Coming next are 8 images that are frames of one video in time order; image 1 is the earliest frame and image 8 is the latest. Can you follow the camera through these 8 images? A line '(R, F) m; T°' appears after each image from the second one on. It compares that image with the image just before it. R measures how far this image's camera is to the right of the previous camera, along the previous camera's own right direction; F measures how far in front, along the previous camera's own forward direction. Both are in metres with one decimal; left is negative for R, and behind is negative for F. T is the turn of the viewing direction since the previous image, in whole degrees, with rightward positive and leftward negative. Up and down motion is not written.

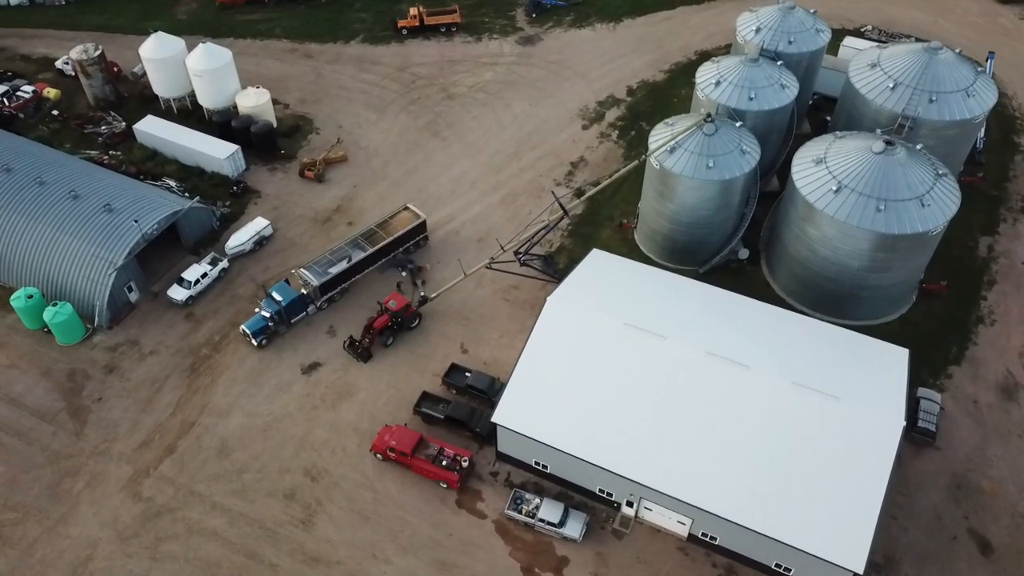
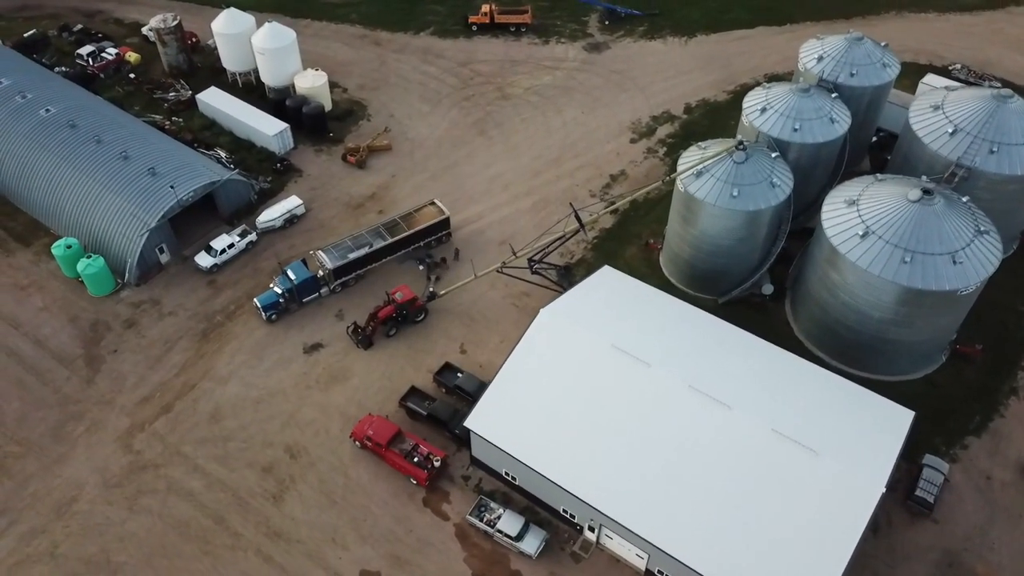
(+3.5, +0.4) m; -7°
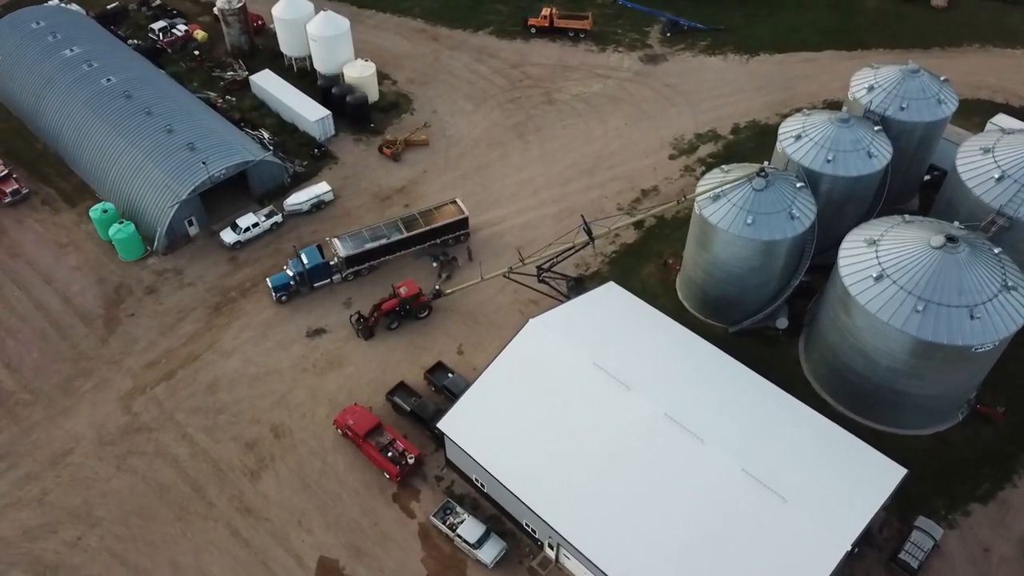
(+3.3, +0.4) m; -6°
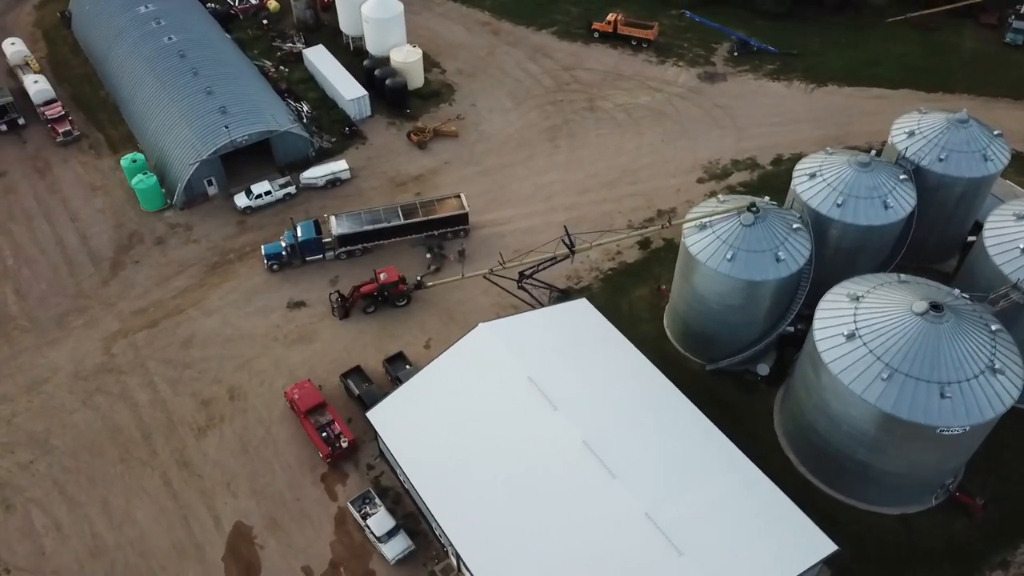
(+5.5, +0.9) m; -8°
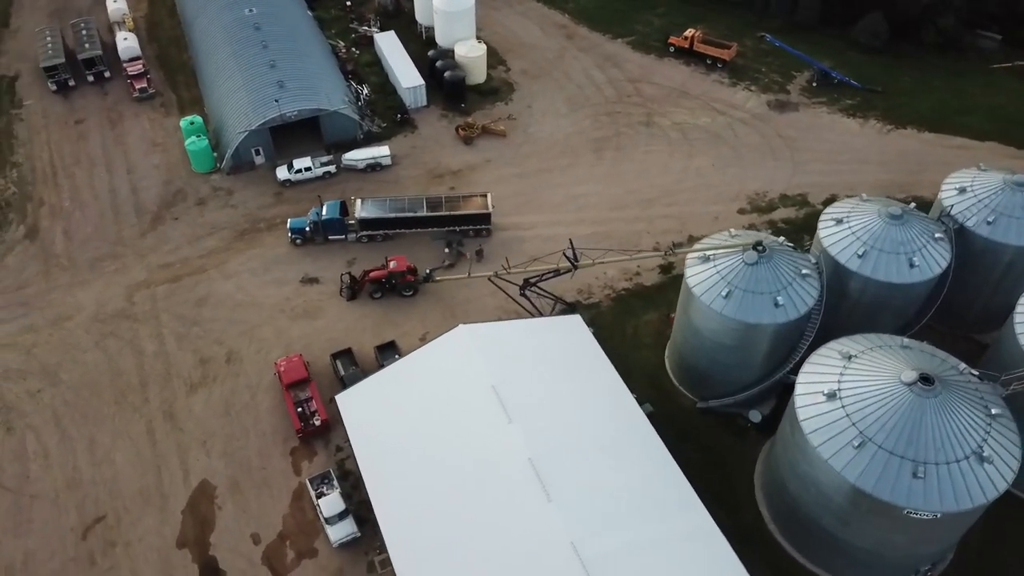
(+4.2, +0.6) m; -7°
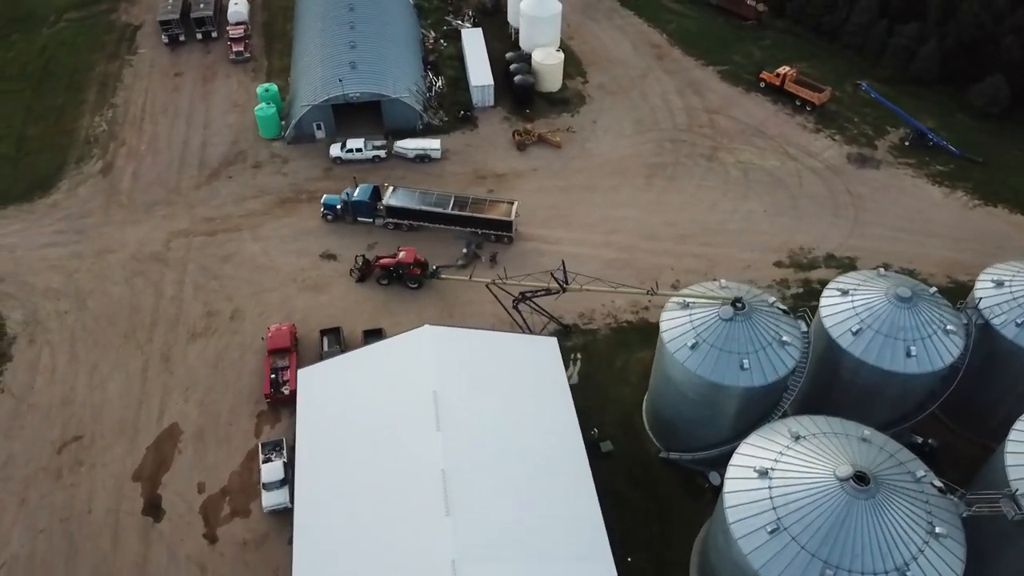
(+5.7, +0.7) m; -10°
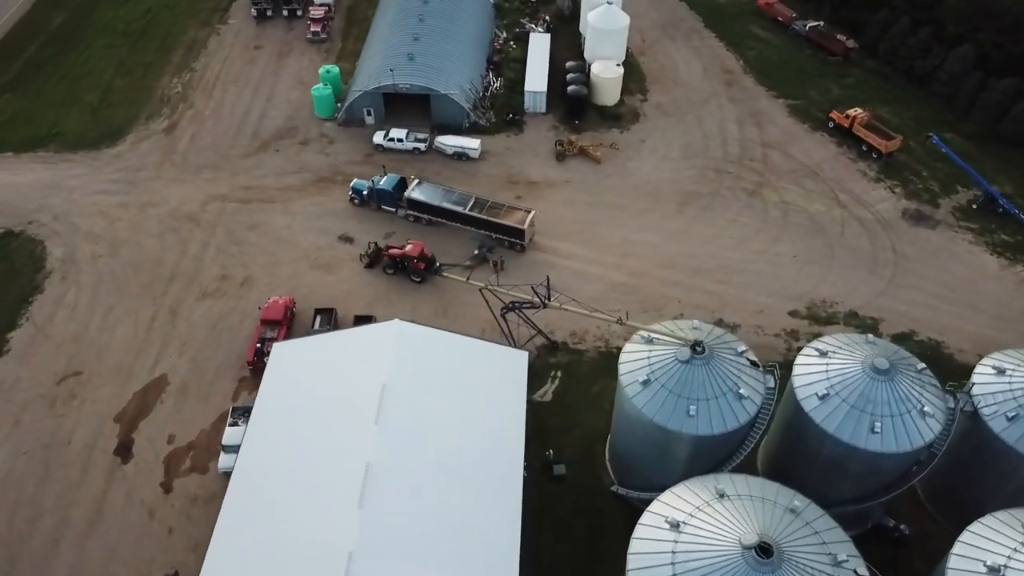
(+4.9, +0.4) m; -8°
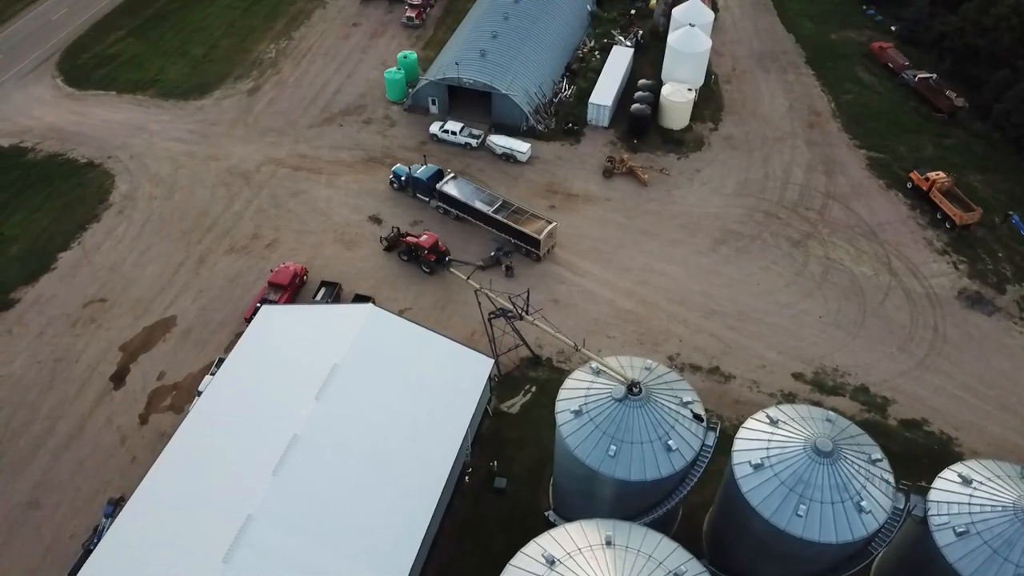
(+5.7, +0.5) m; -10°
